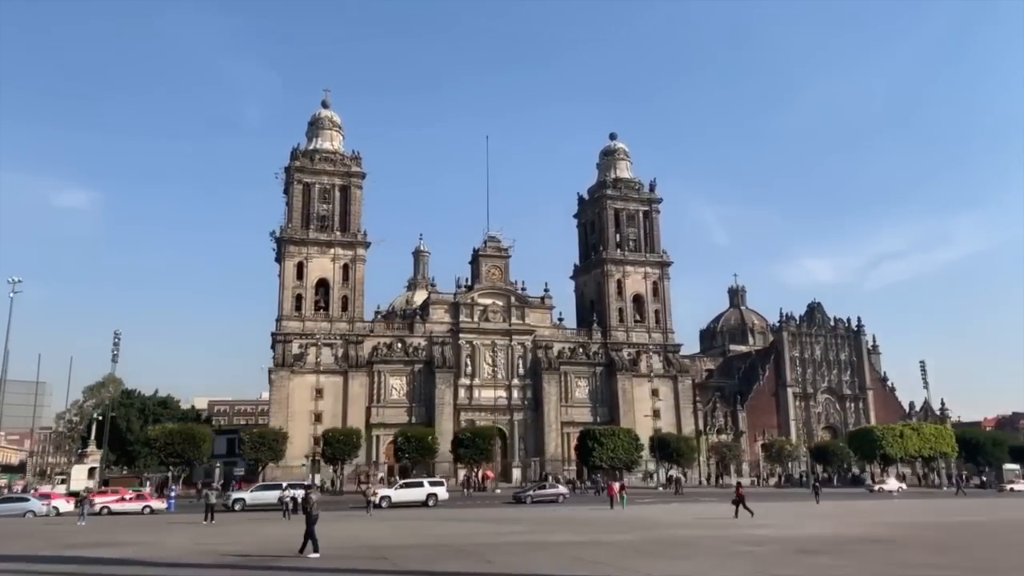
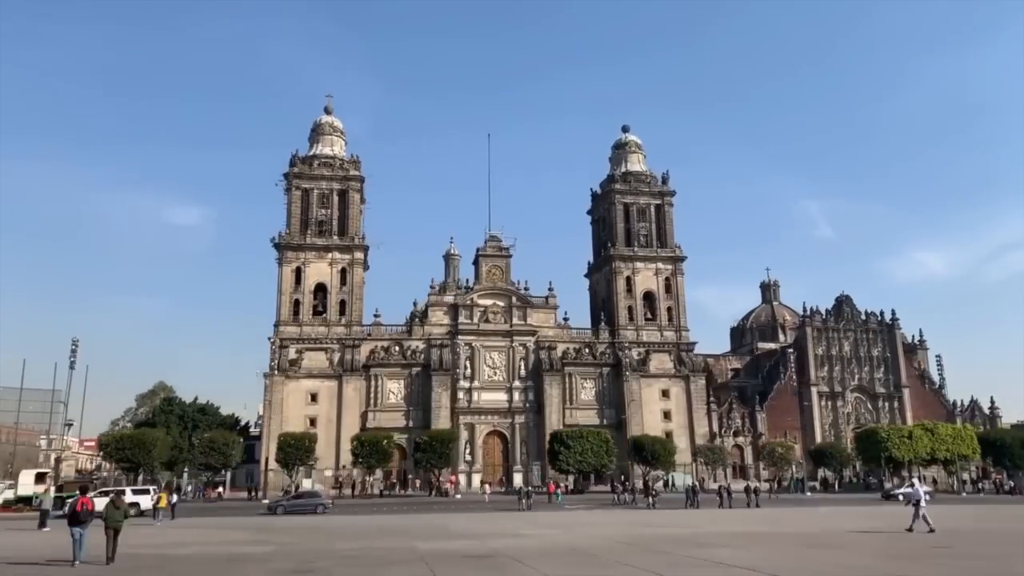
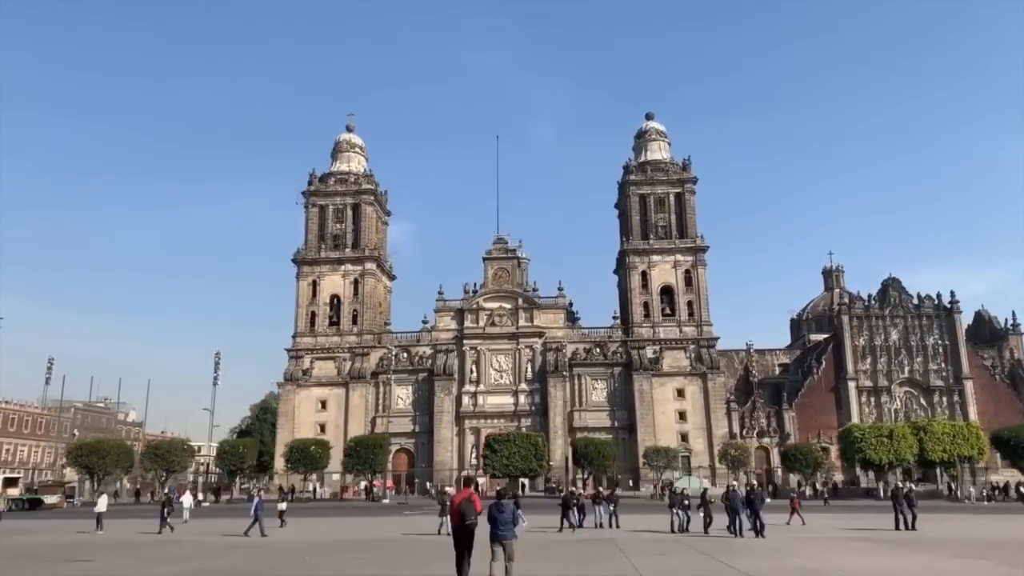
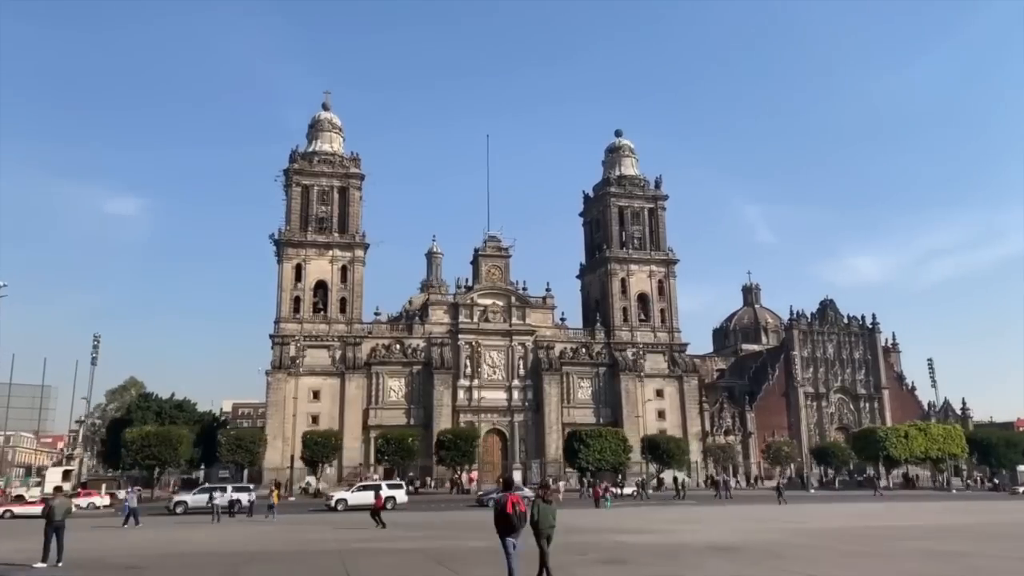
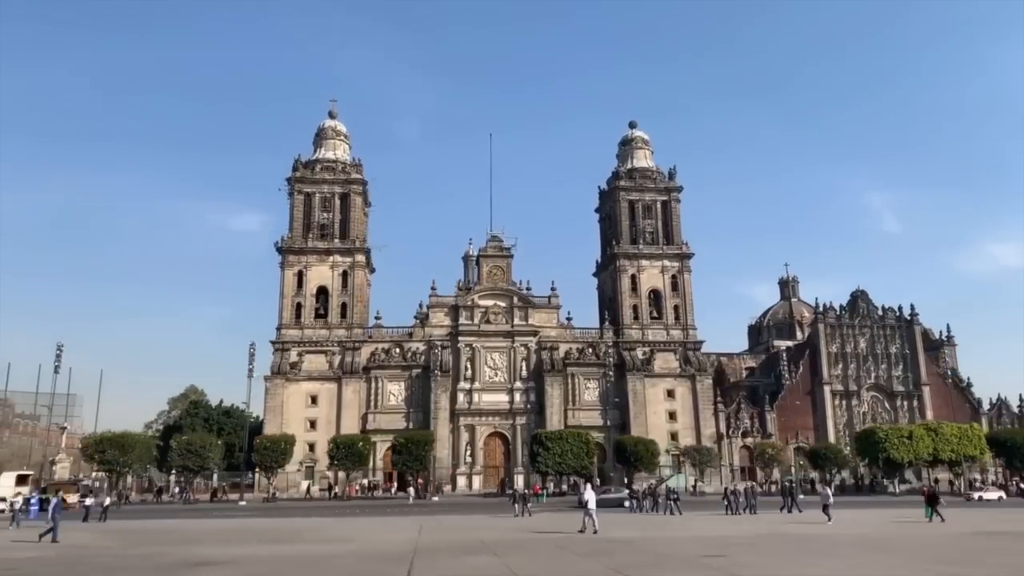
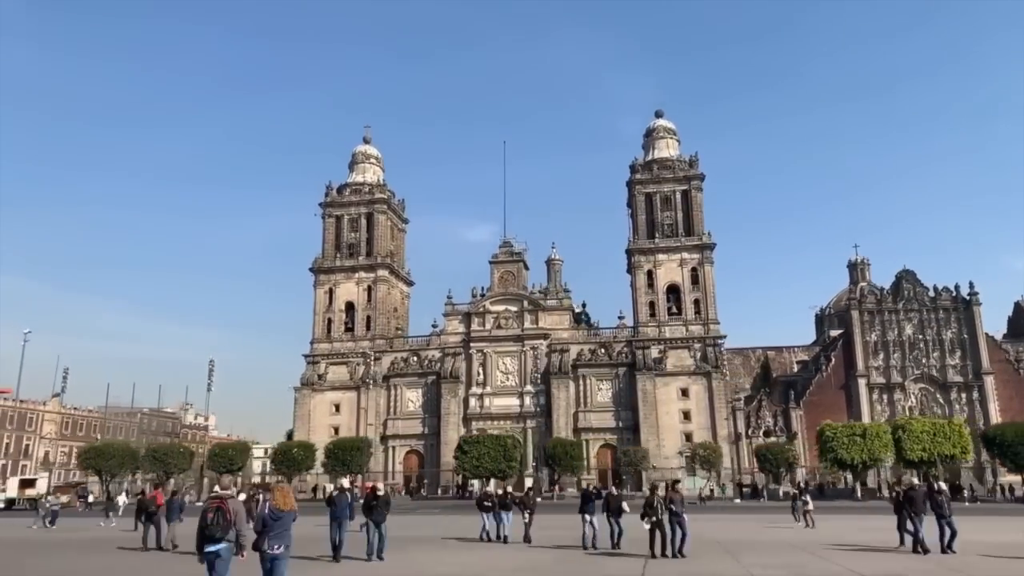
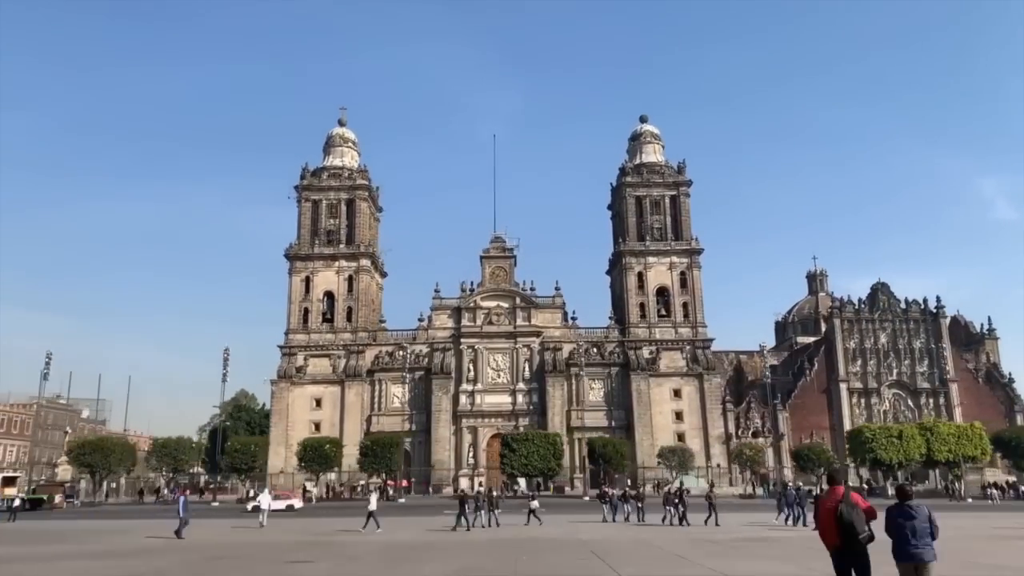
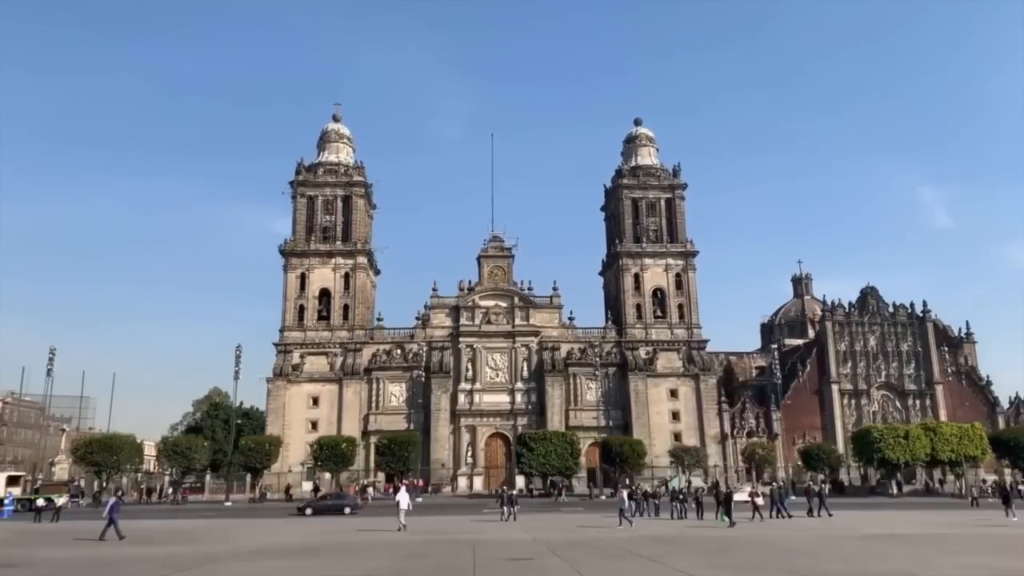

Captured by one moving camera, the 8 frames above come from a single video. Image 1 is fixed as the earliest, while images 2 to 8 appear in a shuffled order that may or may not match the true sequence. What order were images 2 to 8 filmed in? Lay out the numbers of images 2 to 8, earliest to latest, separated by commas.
4, 2, 5, 8, 7, 3, 6
